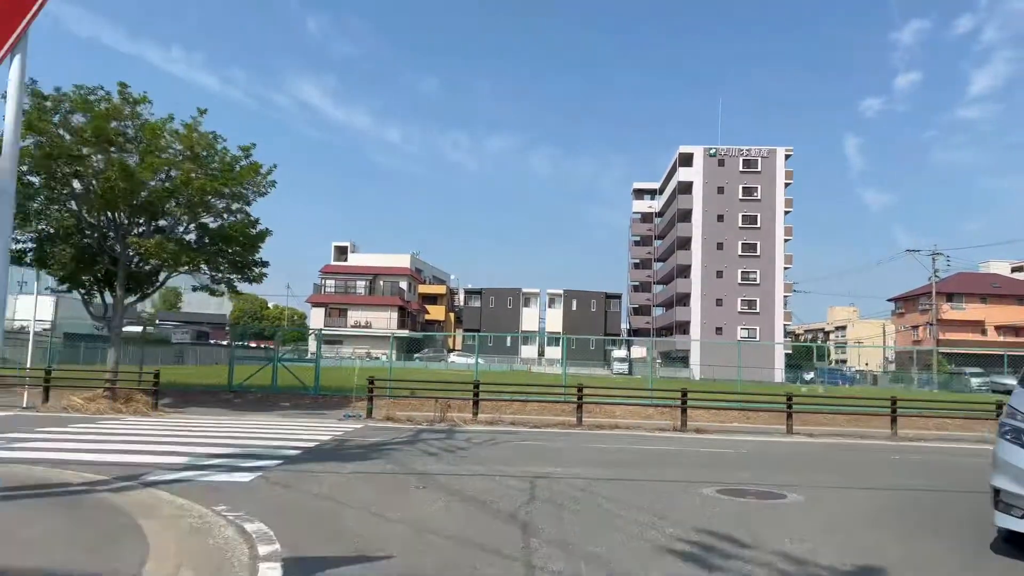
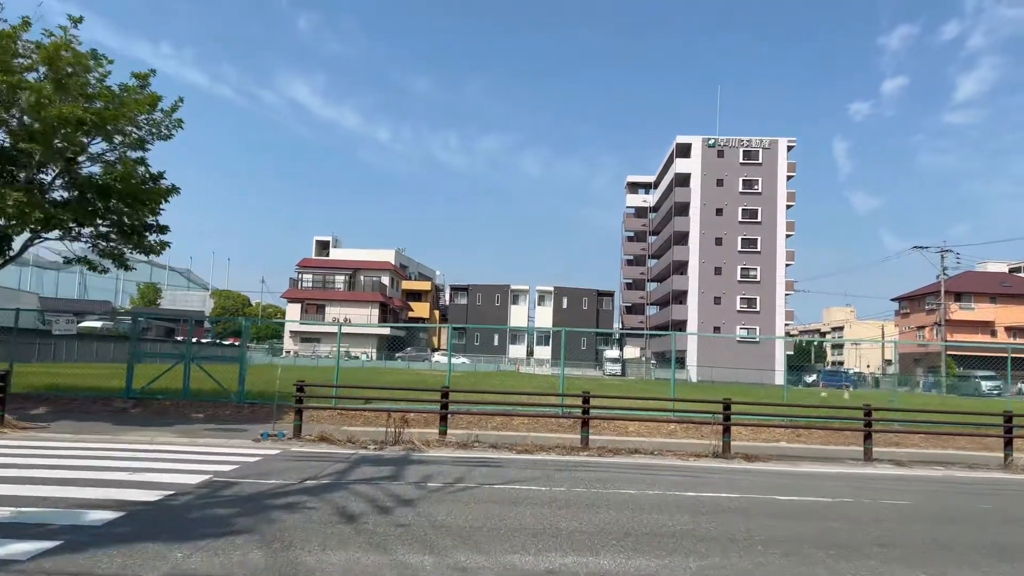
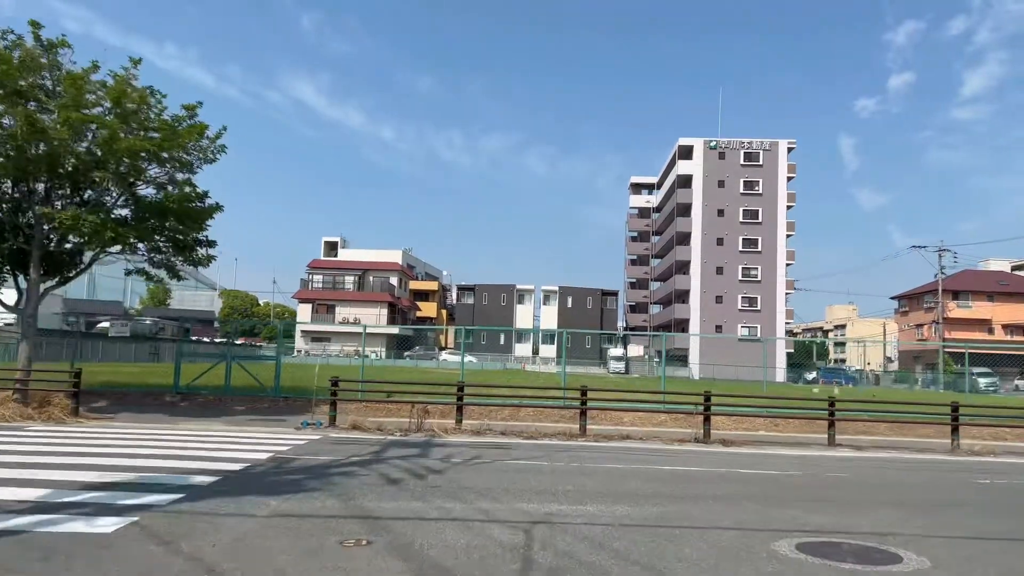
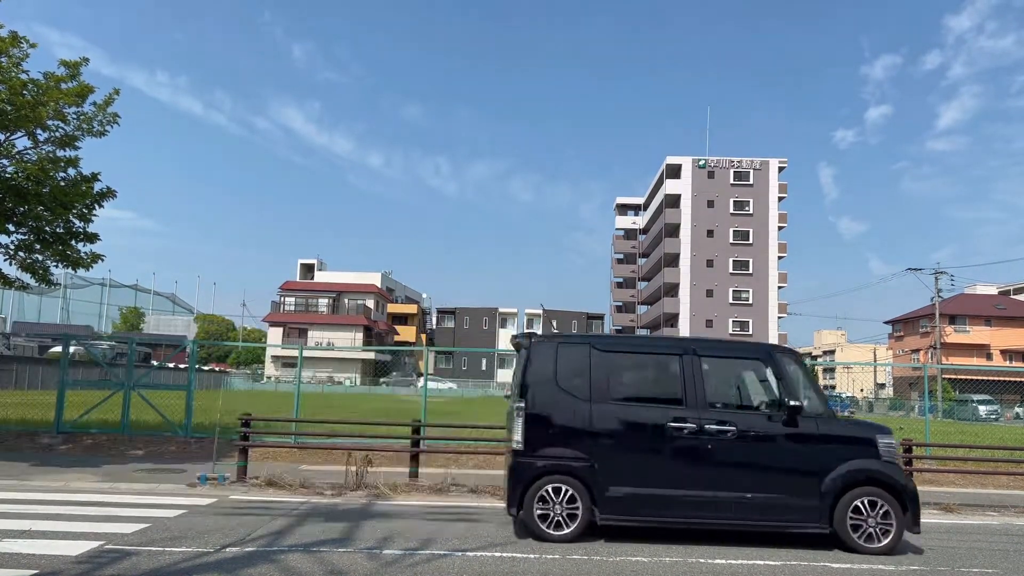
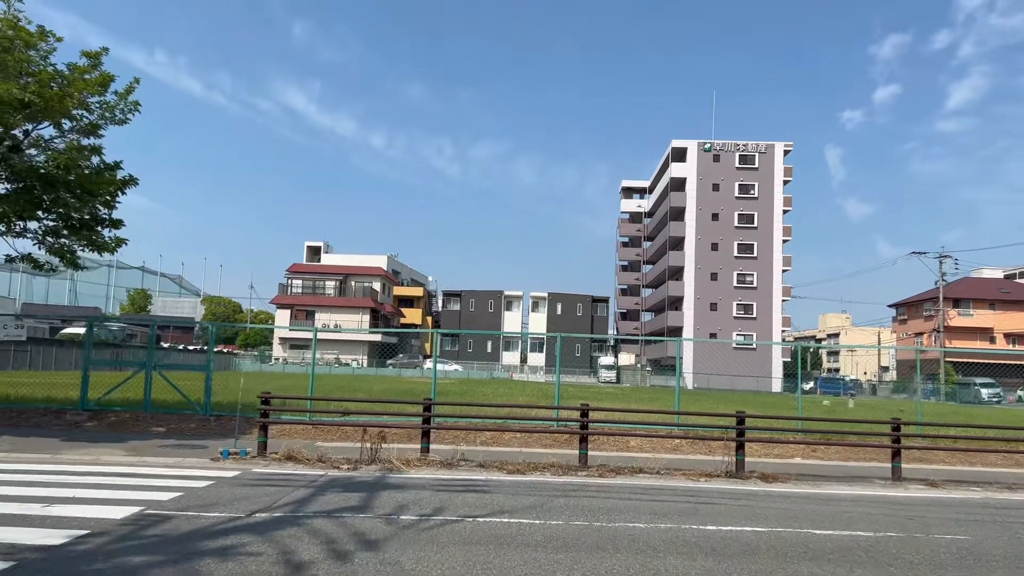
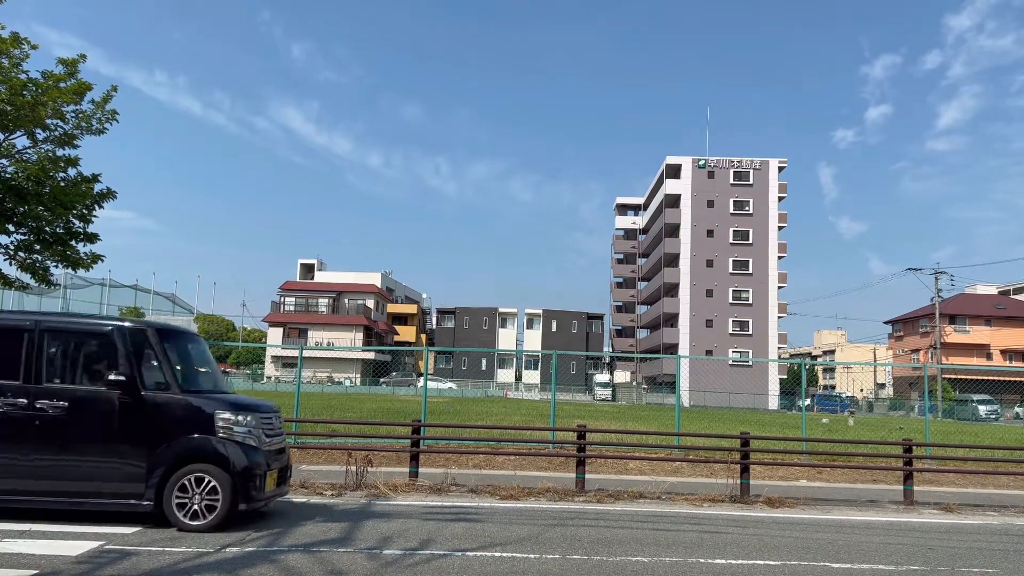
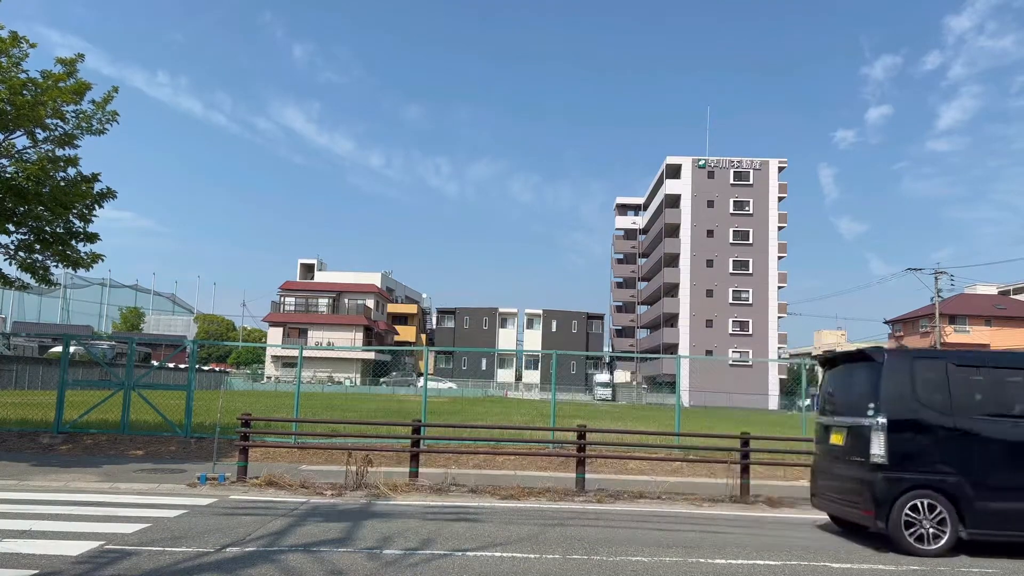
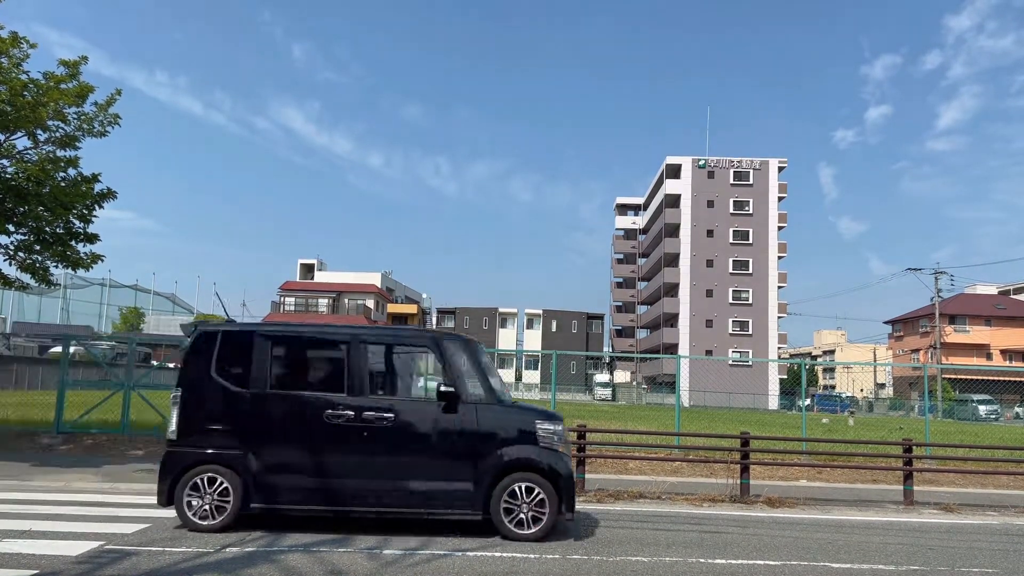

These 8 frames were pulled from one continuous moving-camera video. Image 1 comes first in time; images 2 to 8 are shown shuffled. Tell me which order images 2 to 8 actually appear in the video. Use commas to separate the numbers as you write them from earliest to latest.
3, 2, 5, 6, 8, 4, 7
